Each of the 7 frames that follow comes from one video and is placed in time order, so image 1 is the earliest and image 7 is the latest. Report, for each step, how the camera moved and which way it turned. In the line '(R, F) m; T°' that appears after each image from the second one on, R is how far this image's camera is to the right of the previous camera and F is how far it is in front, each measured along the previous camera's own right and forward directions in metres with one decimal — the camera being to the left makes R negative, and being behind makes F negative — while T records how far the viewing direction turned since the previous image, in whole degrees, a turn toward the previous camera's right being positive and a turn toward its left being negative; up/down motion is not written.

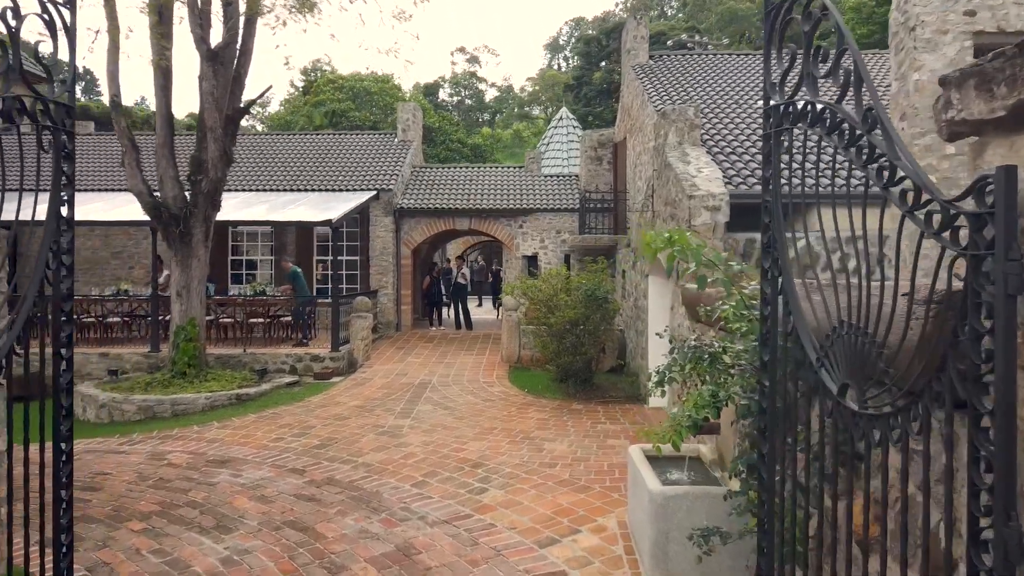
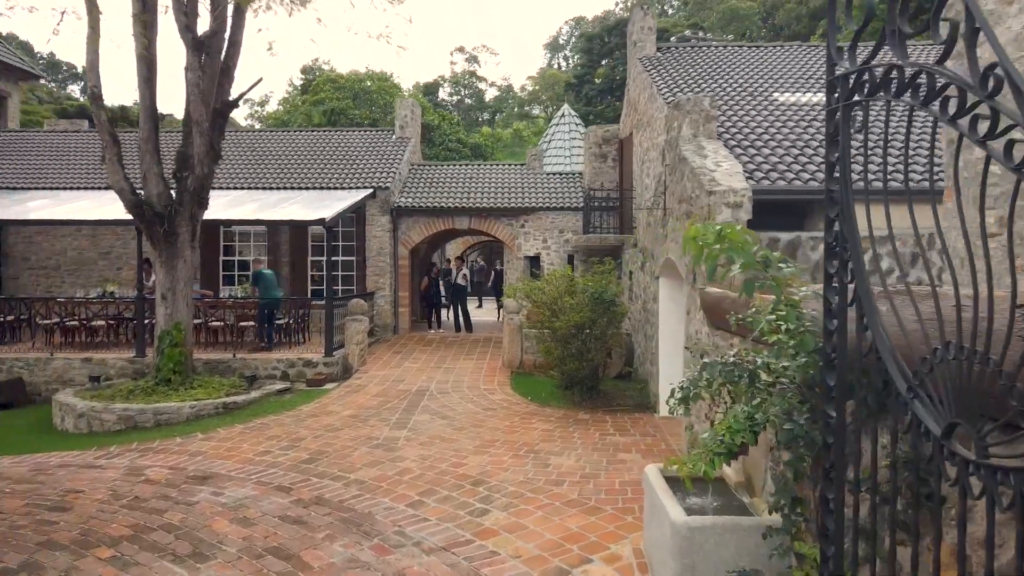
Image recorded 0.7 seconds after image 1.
(0.0, +0.5) m; 0°
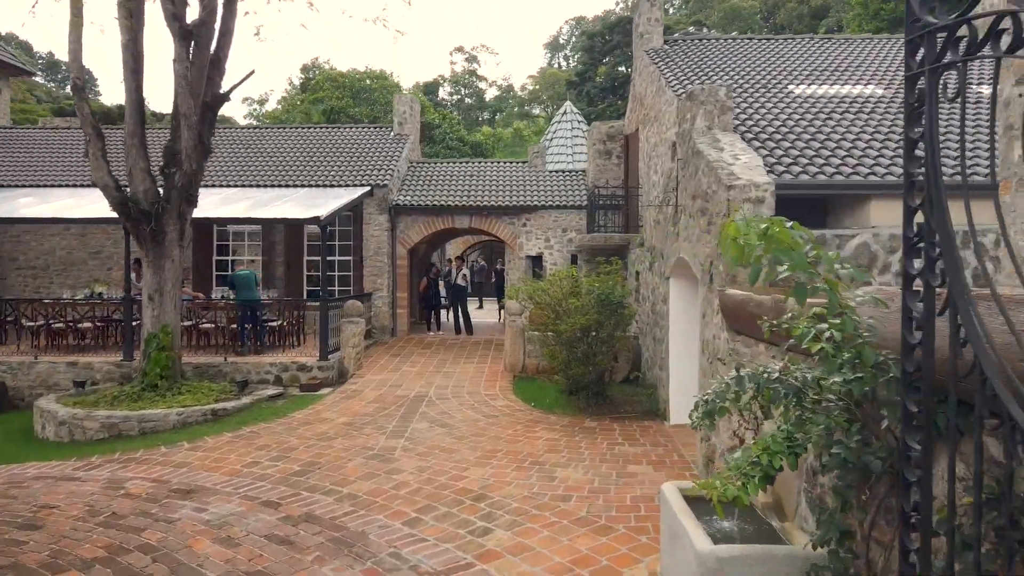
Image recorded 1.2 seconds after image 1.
(0.0, +0.4) m; 0°
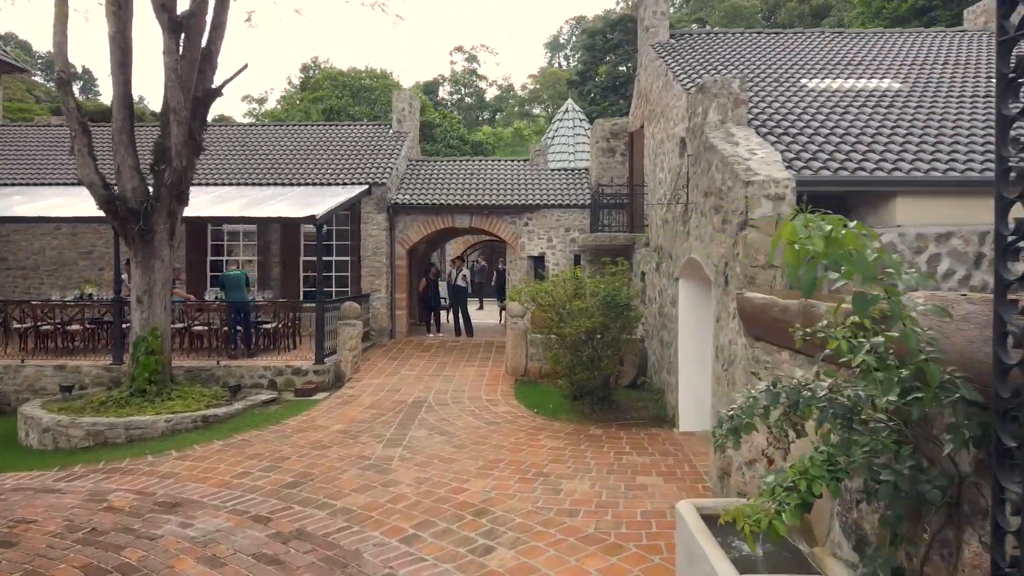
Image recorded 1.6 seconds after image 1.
(0.0, +0.3) m; 0°
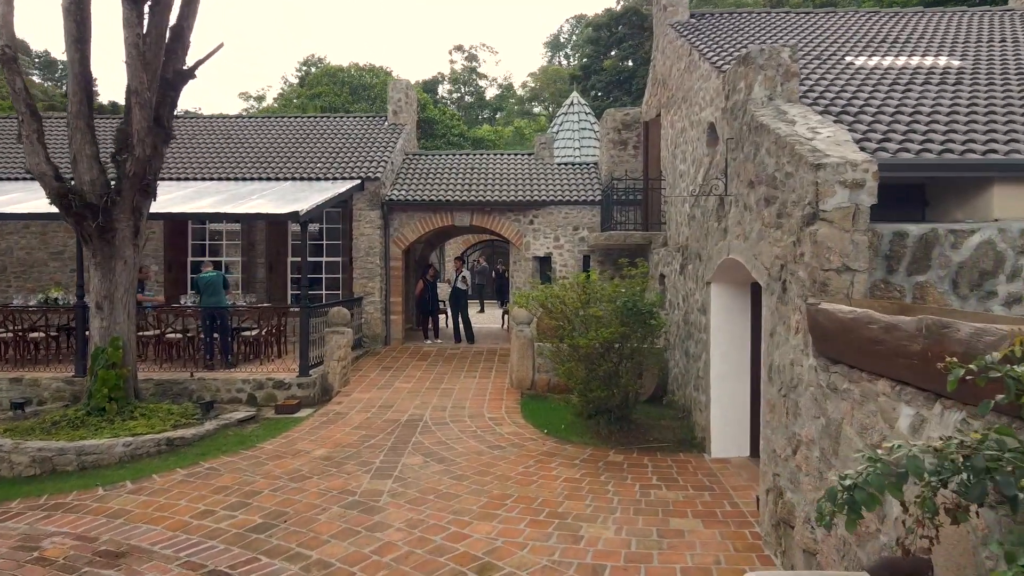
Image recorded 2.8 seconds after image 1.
(-0.1, +0.9) m; 0°
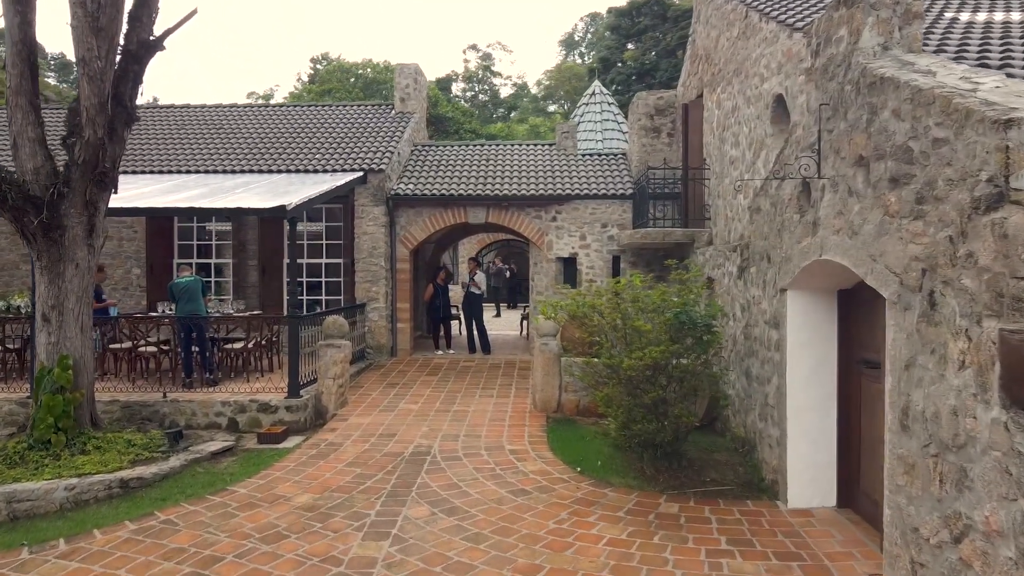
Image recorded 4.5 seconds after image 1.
(-0.1, +1.2) m; -1°
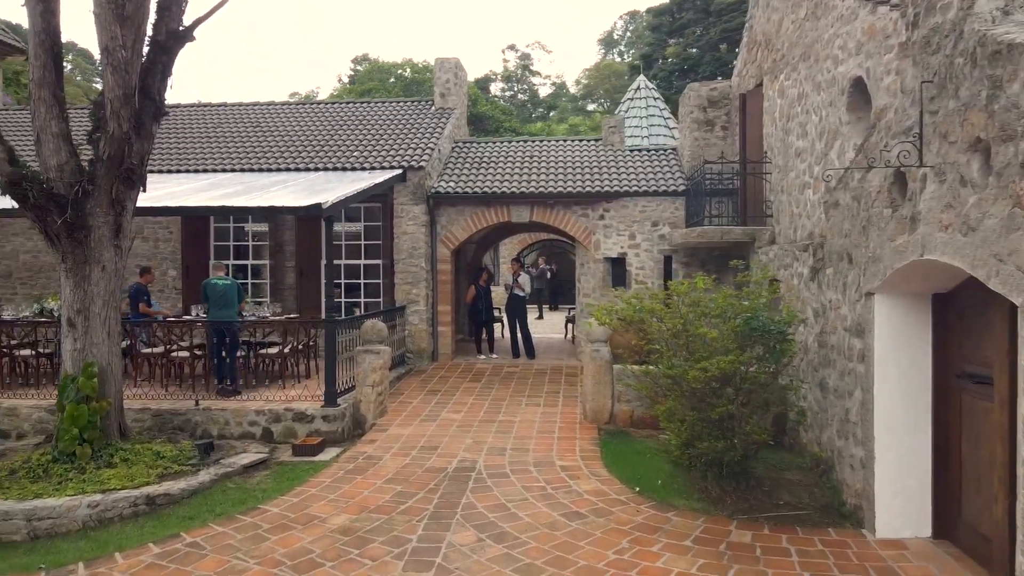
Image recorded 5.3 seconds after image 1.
(-0.1, +0.5) m; -3°
